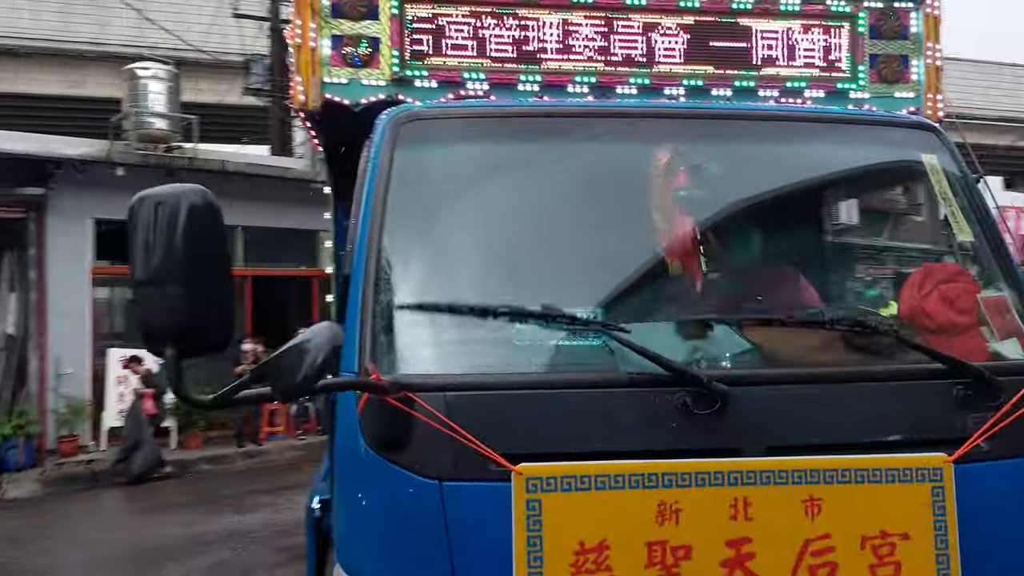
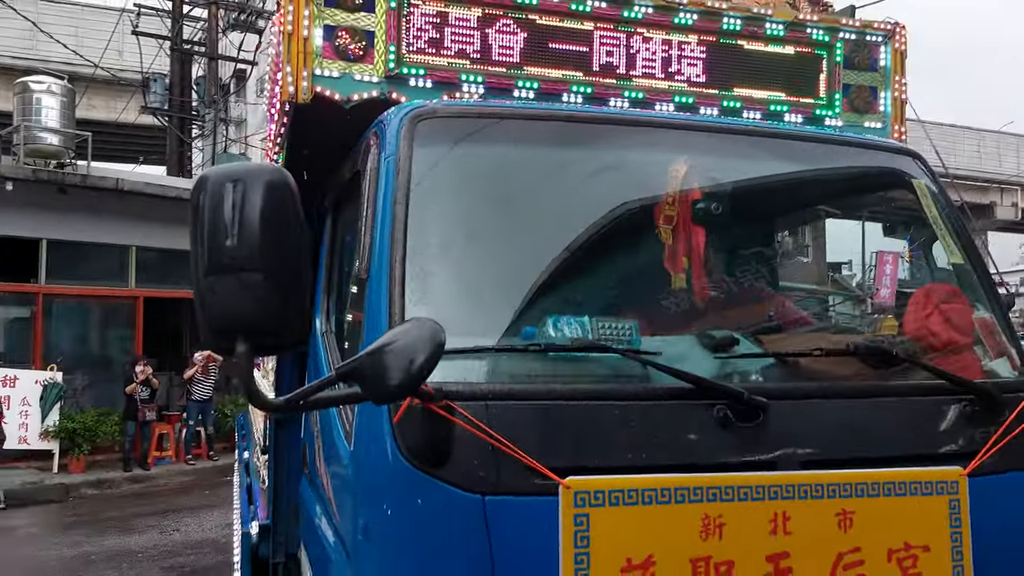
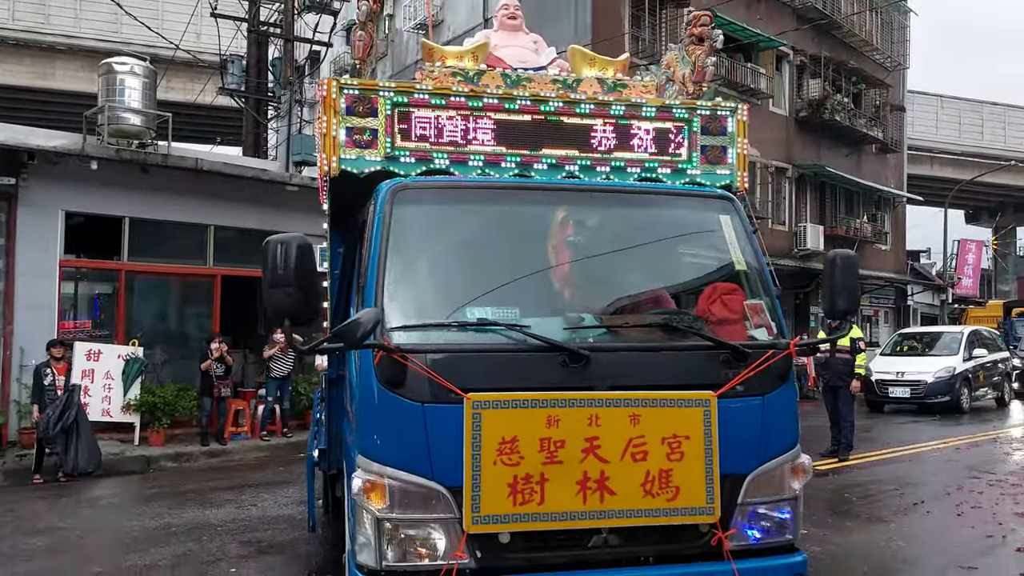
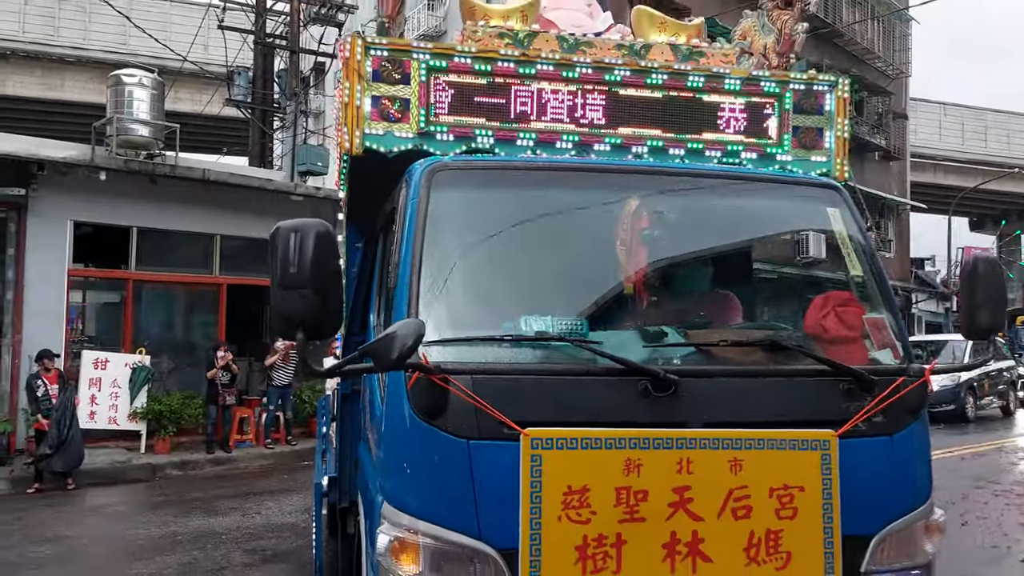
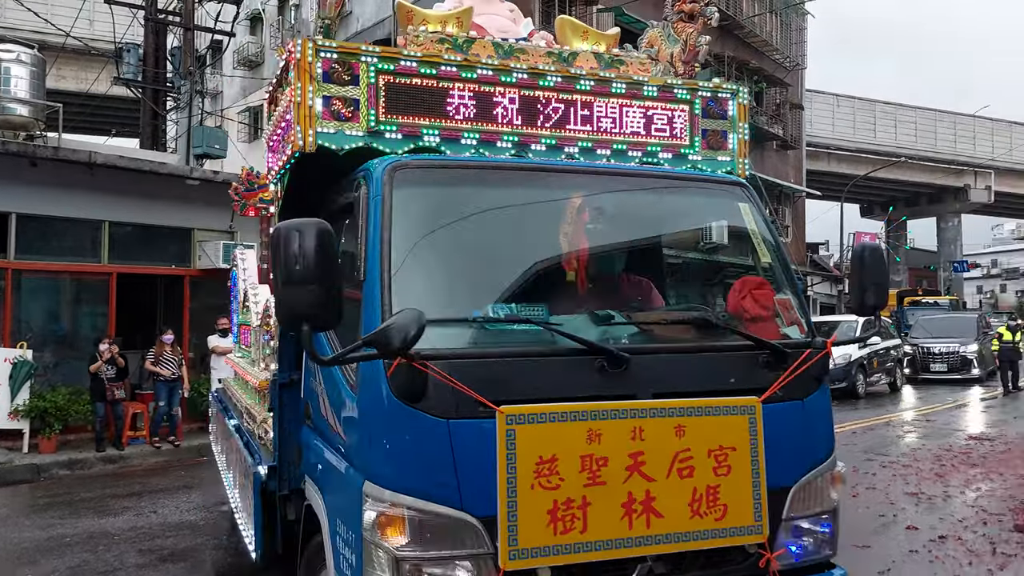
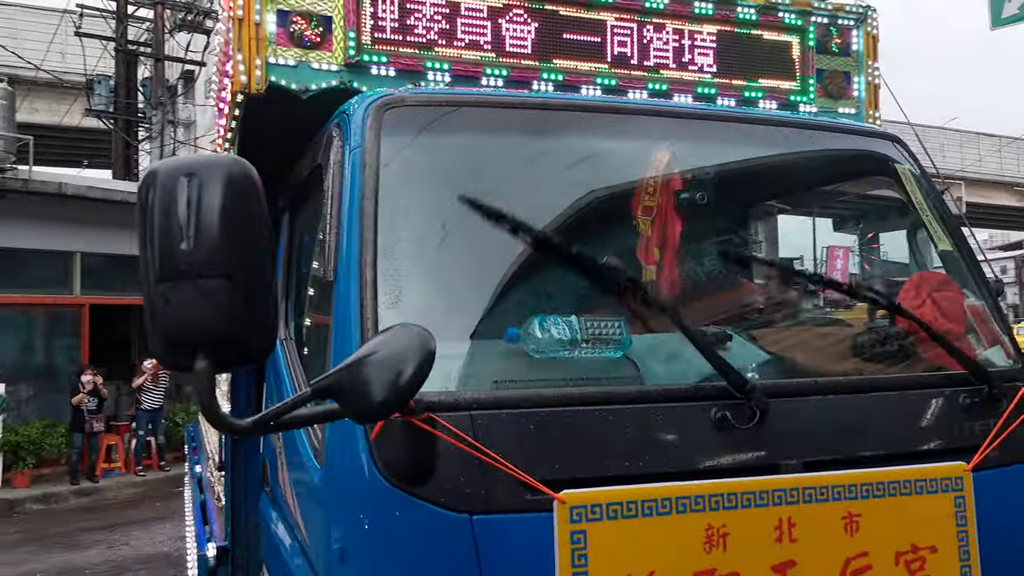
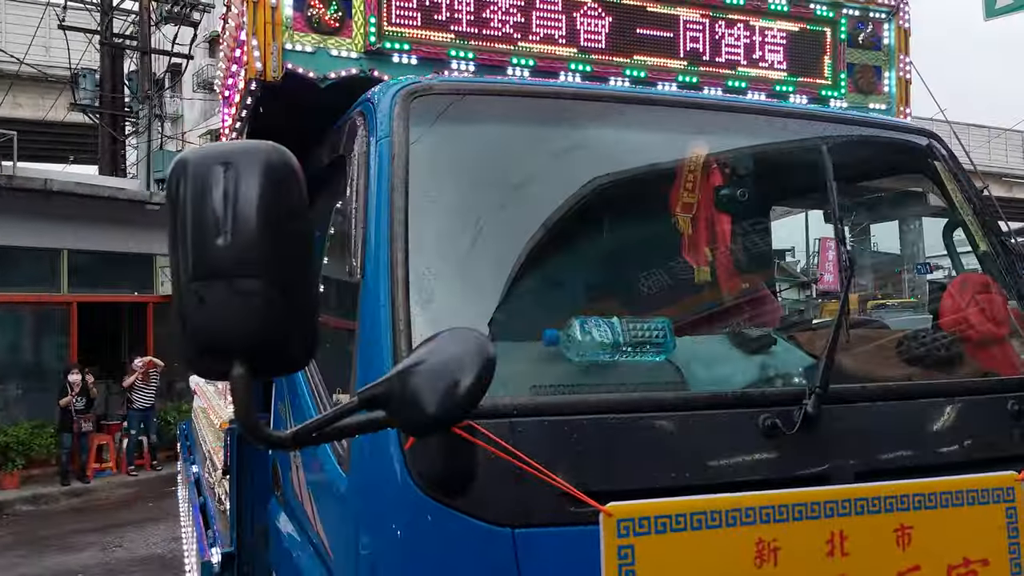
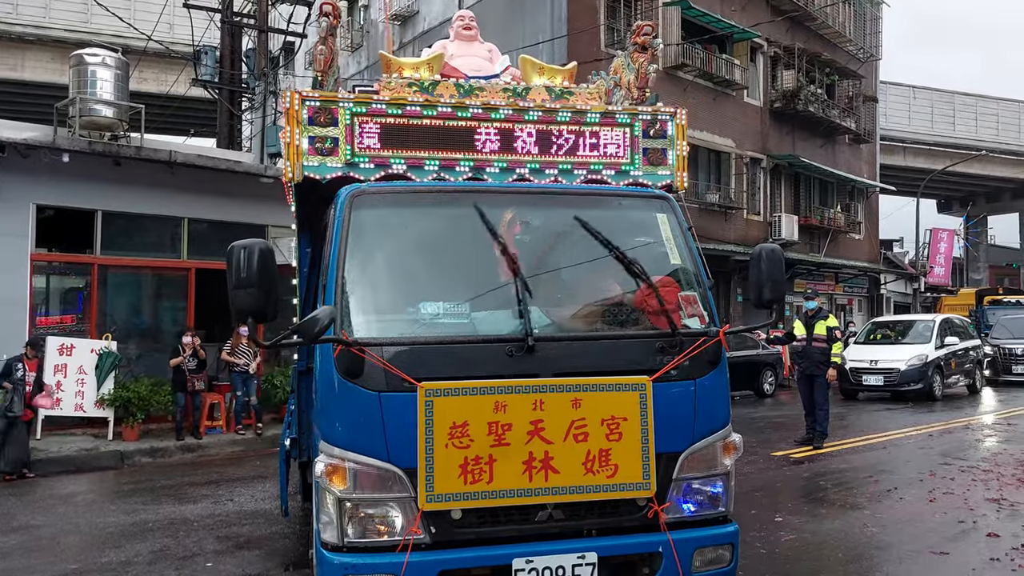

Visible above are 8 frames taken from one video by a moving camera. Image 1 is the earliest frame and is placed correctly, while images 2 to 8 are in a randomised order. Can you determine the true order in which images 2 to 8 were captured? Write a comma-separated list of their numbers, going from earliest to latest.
7, 6, 2, 4, 3, 8, 5
